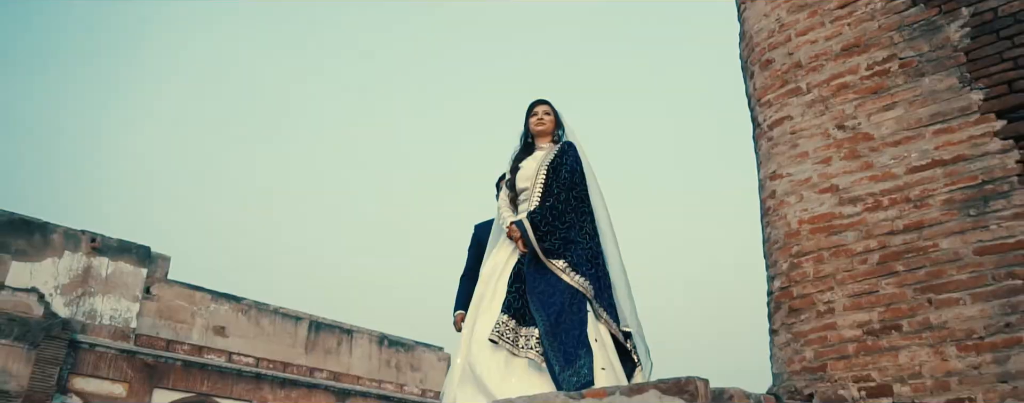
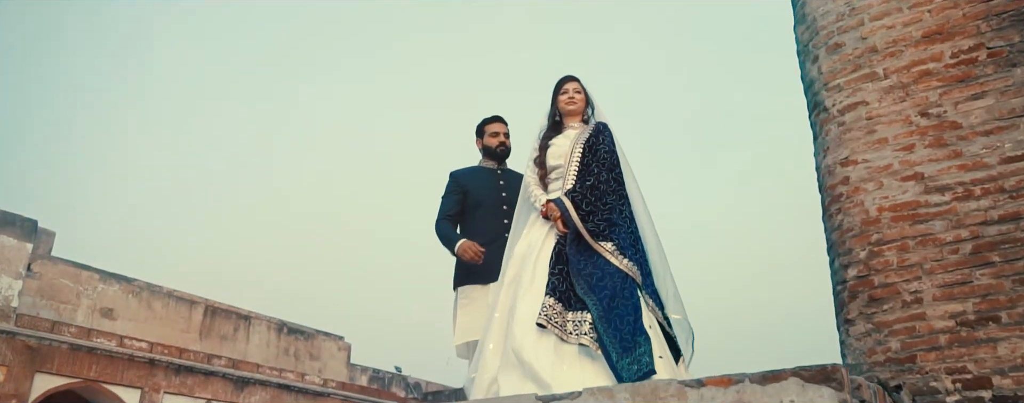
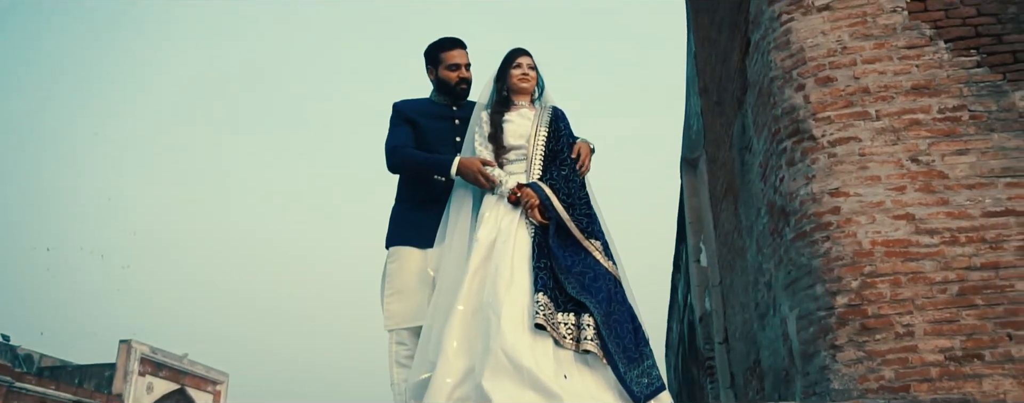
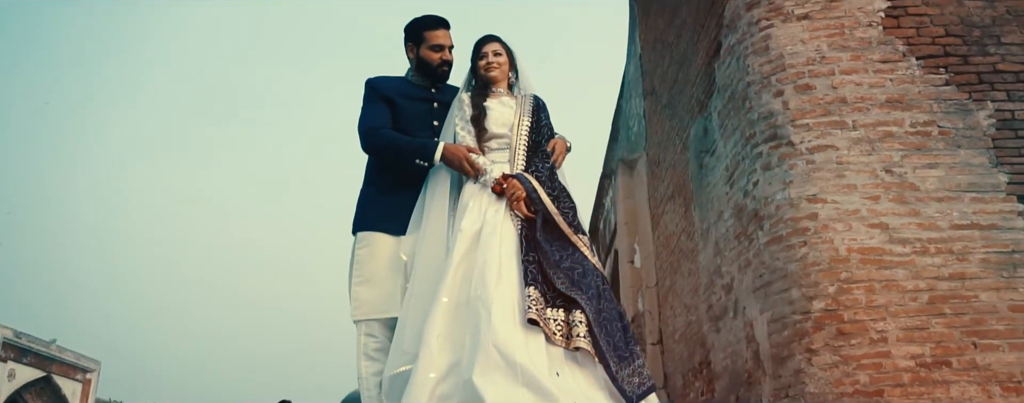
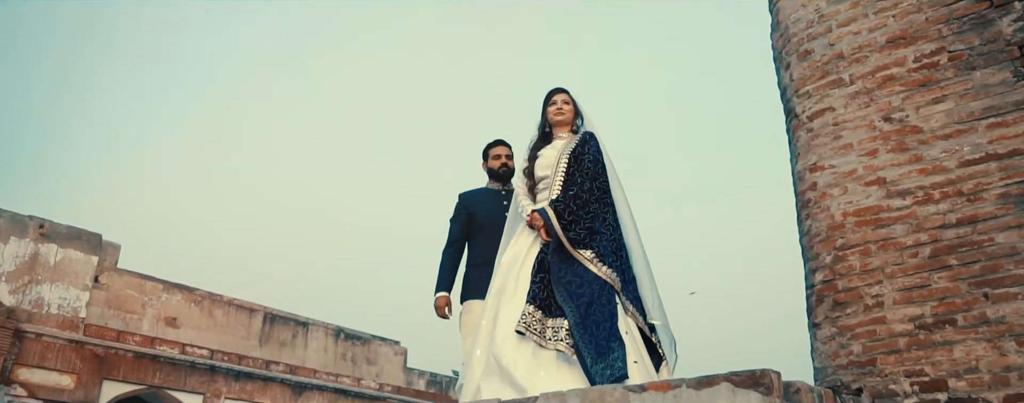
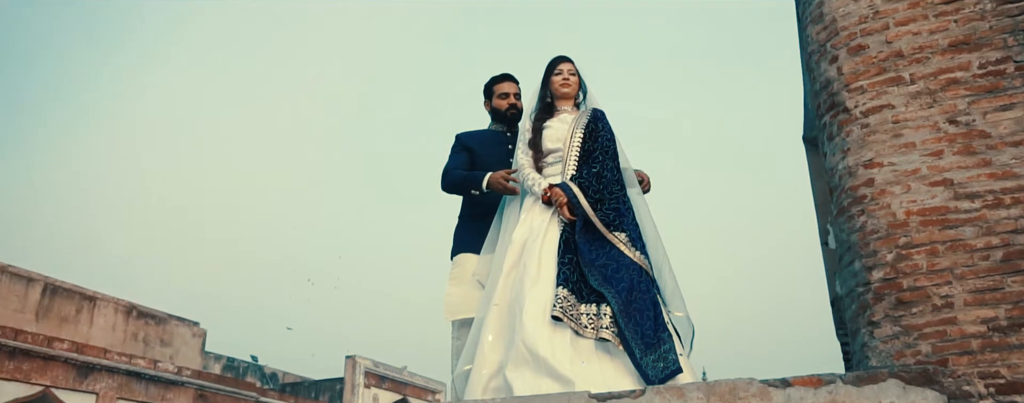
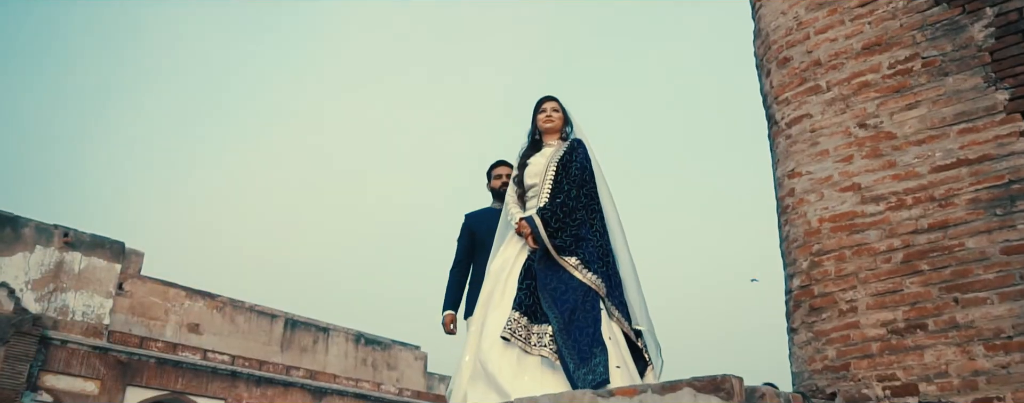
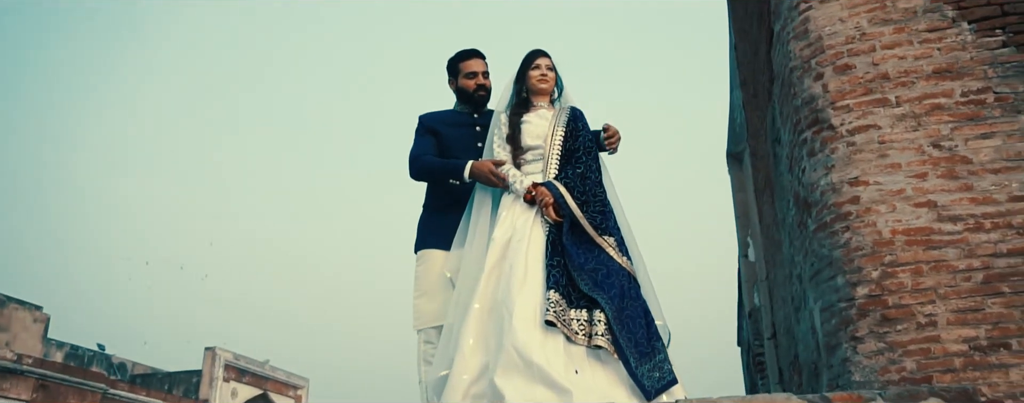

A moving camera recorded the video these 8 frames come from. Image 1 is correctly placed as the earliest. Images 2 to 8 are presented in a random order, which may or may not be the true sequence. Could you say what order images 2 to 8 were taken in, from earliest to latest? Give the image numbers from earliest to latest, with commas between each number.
7, 5, 2, 6, 8, 3, 4
